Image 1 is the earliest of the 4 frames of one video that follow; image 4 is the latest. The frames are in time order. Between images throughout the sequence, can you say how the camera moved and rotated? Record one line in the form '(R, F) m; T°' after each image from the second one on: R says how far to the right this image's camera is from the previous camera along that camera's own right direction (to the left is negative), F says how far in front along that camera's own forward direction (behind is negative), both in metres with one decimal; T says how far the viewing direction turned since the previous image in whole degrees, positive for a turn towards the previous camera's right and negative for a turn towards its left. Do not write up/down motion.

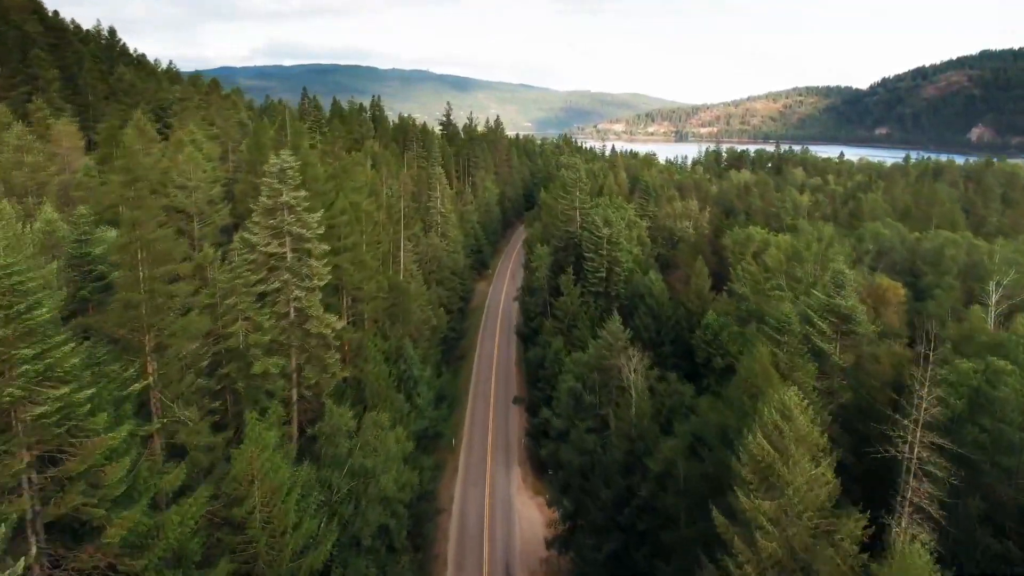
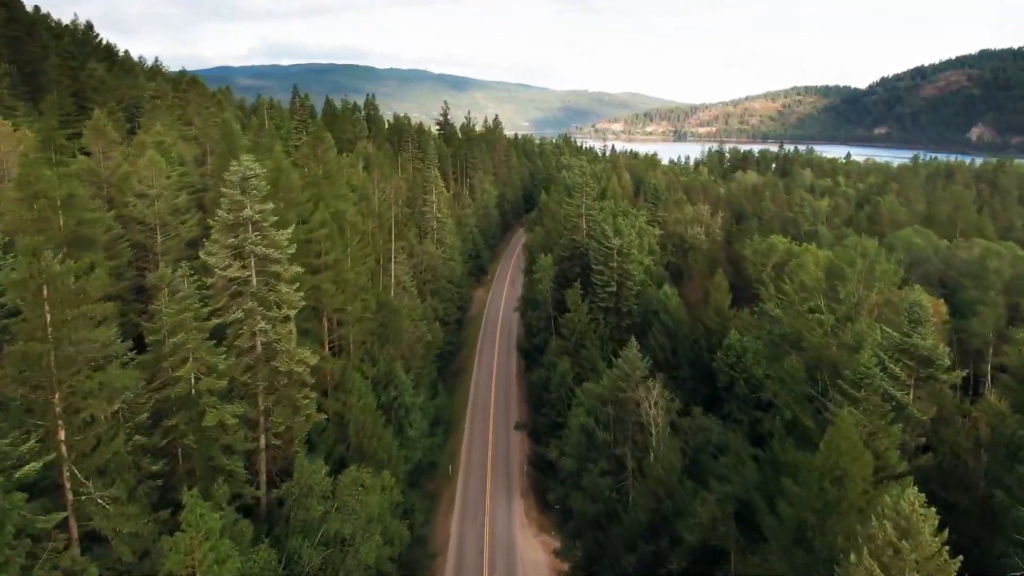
(-0.3, +4.5) m; 0°
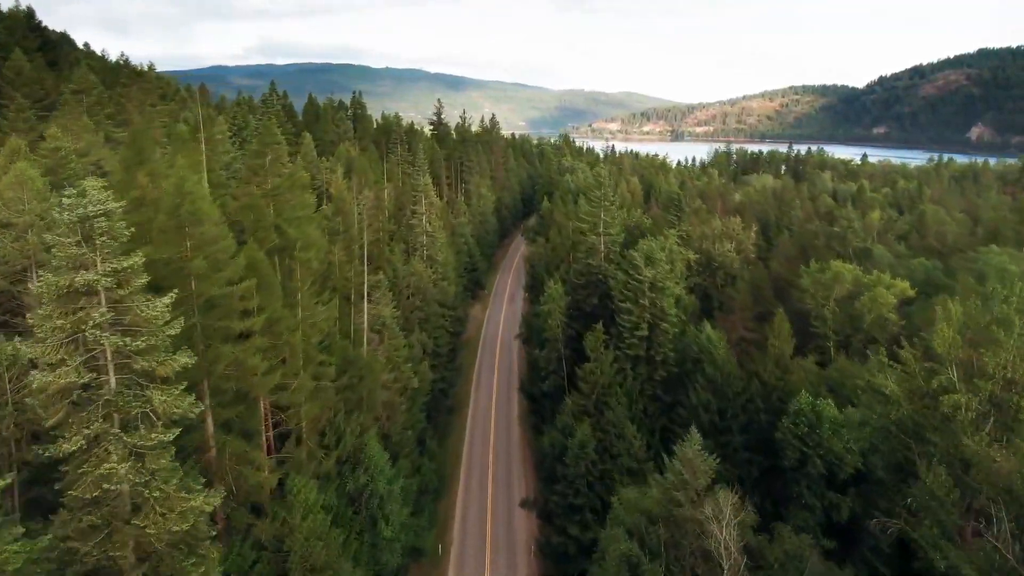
(-0.5, +9.8) m; 0°
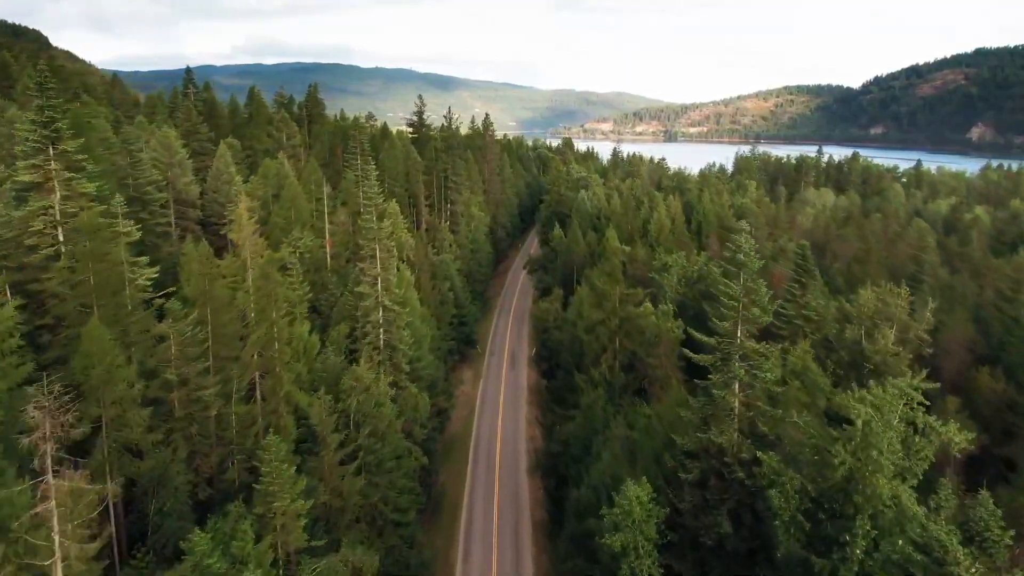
(-1.2, +25.9) m; +1°
